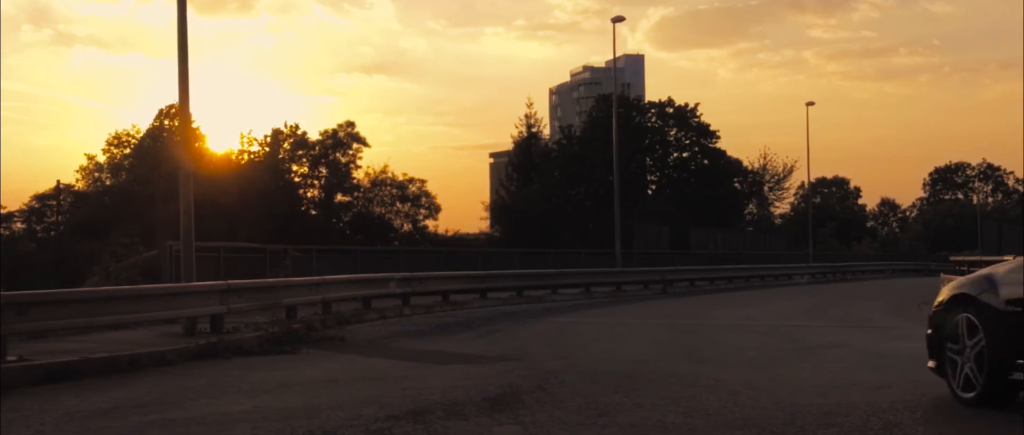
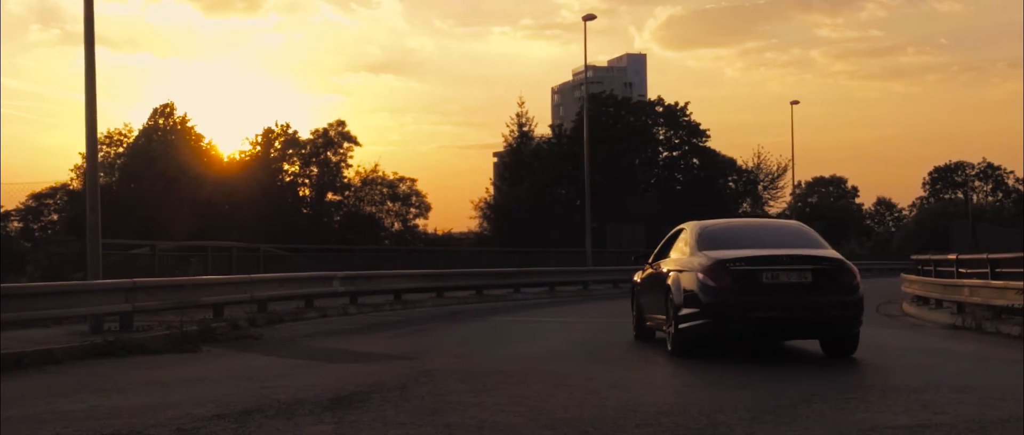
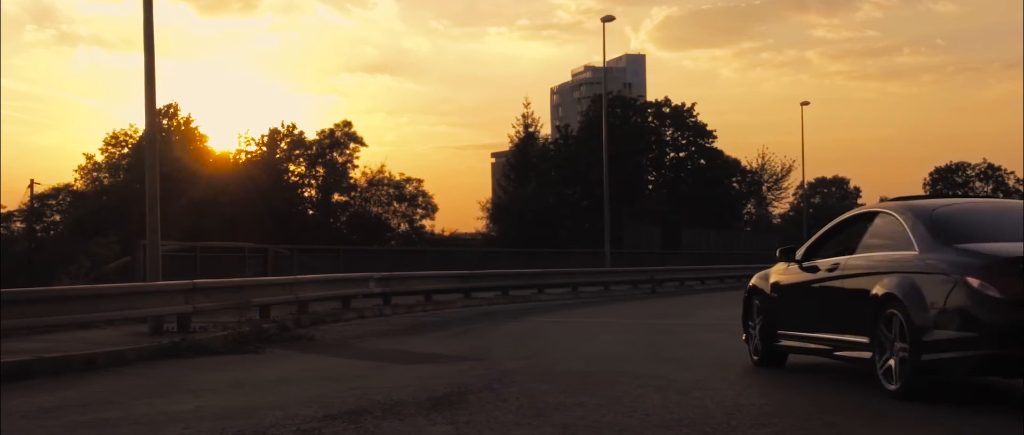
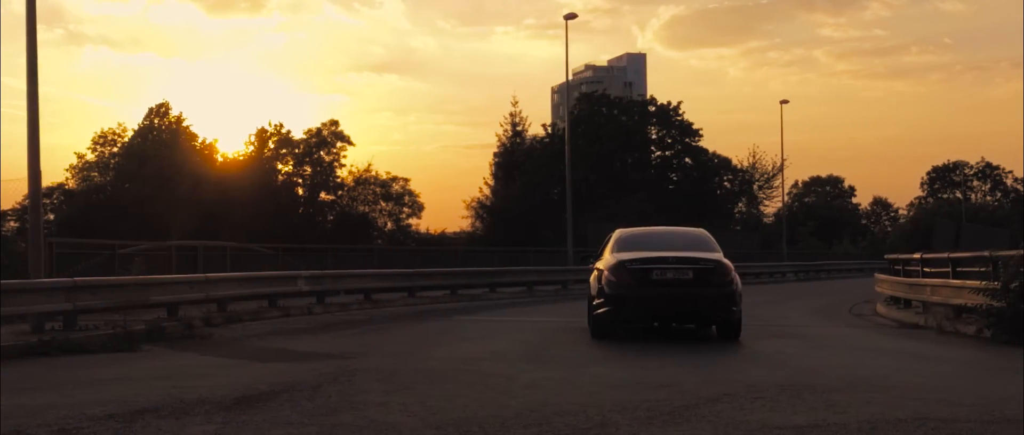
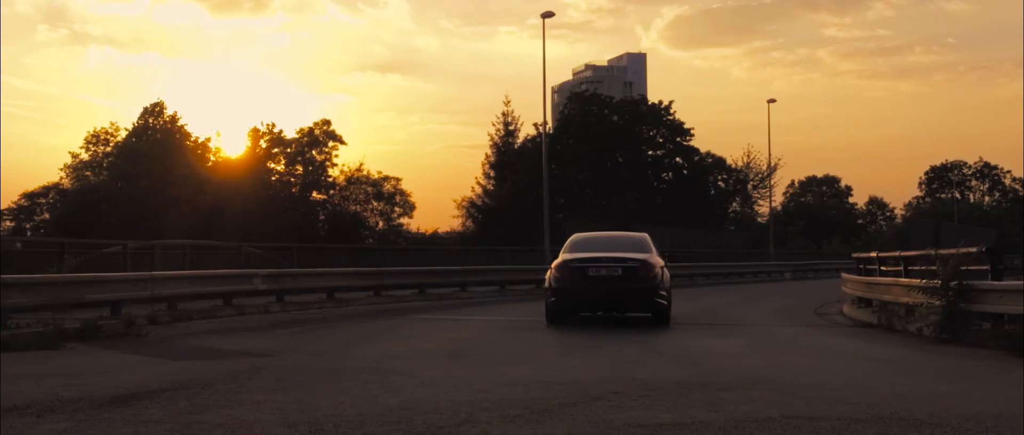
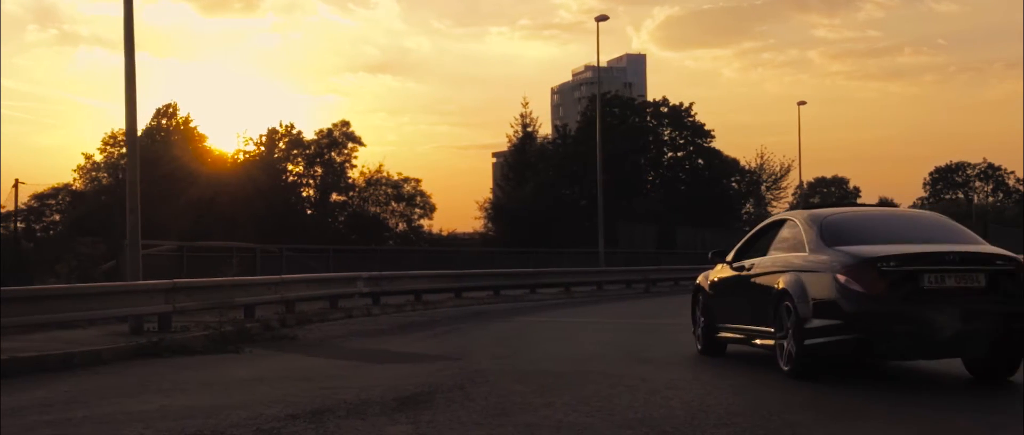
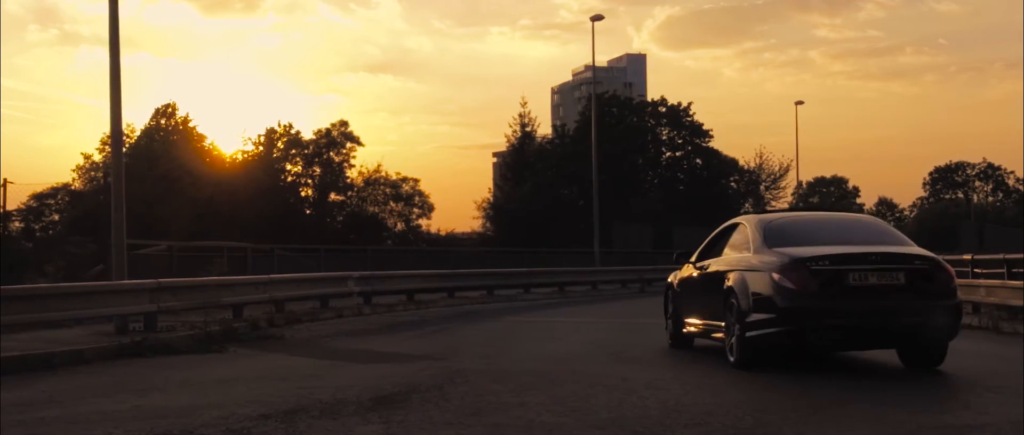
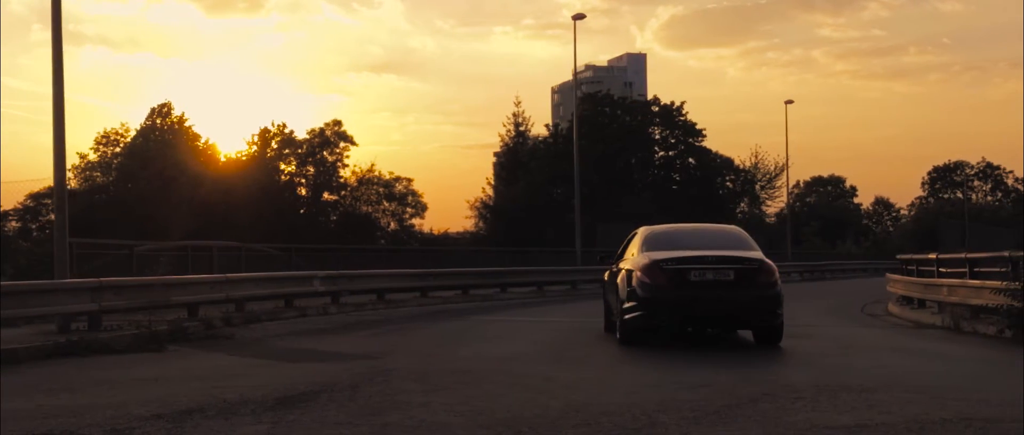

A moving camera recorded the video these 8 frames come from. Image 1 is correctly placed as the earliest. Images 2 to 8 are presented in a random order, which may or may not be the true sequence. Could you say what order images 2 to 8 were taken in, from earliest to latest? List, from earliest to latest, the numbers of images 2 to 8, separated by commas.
3, 6, 7, 2, 8, 4, 5
